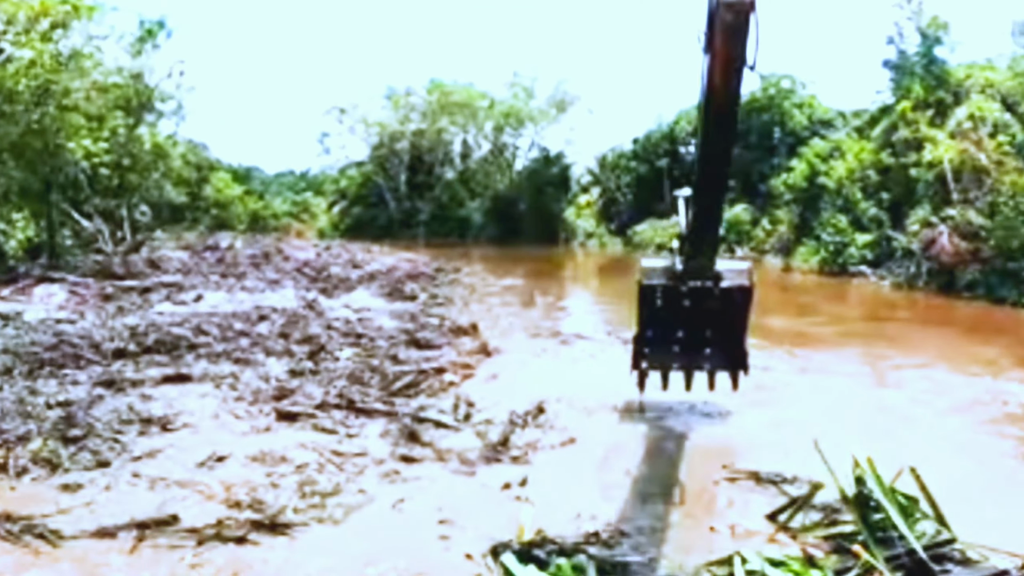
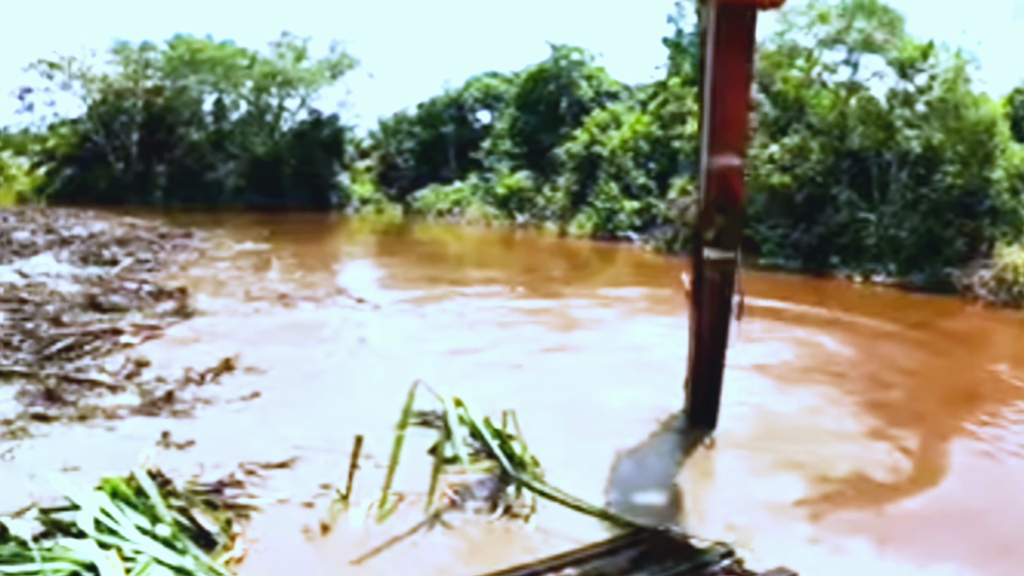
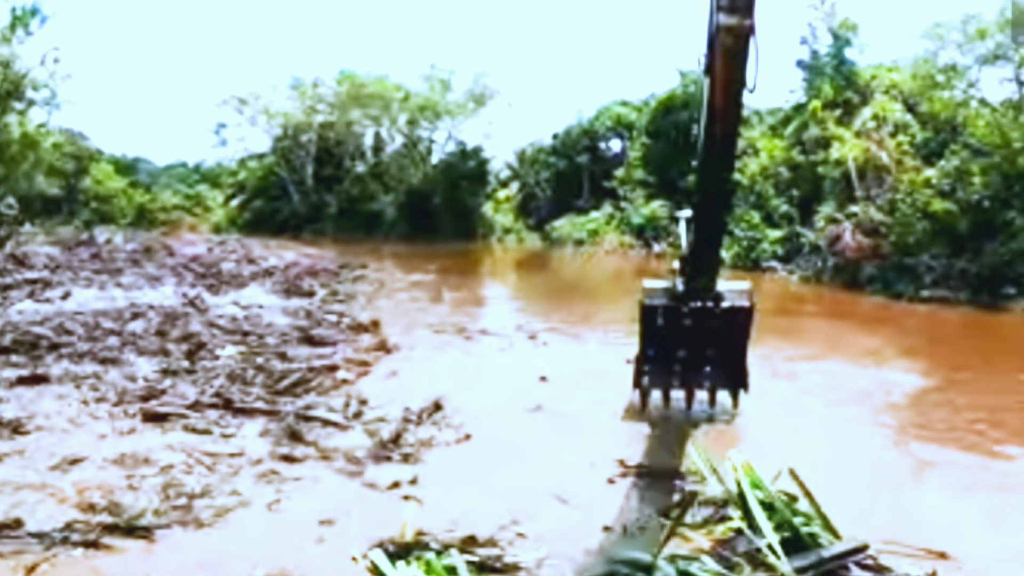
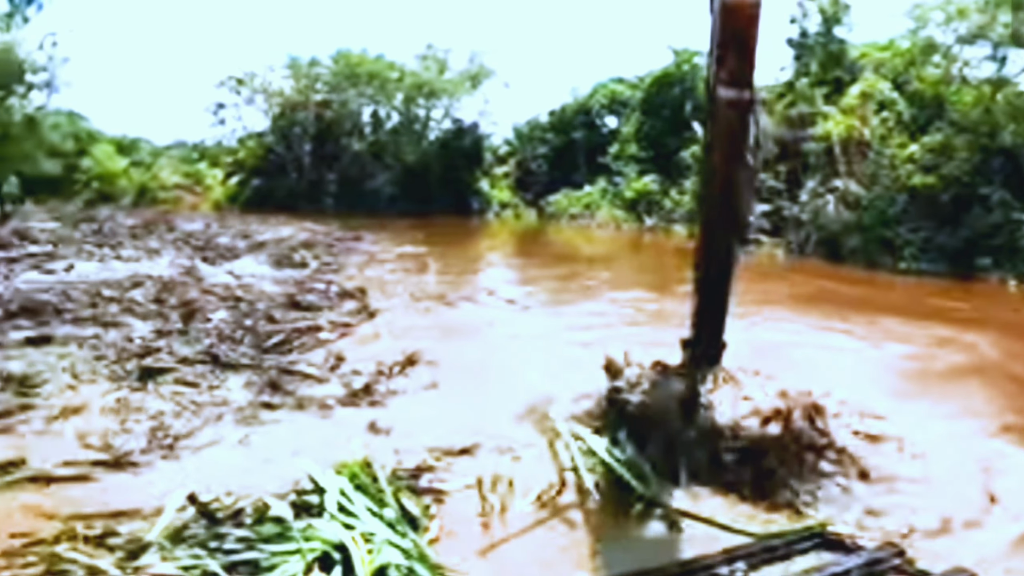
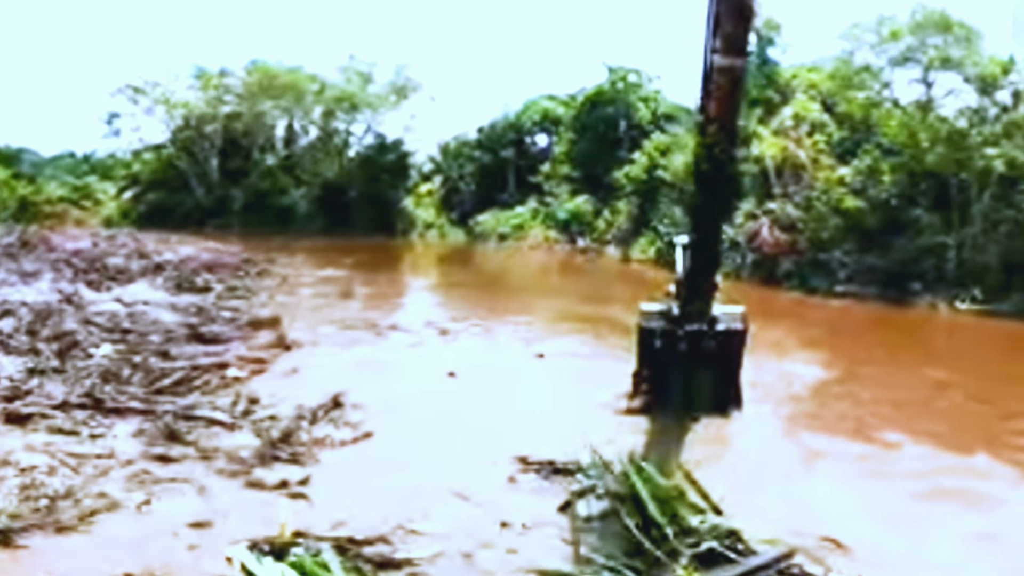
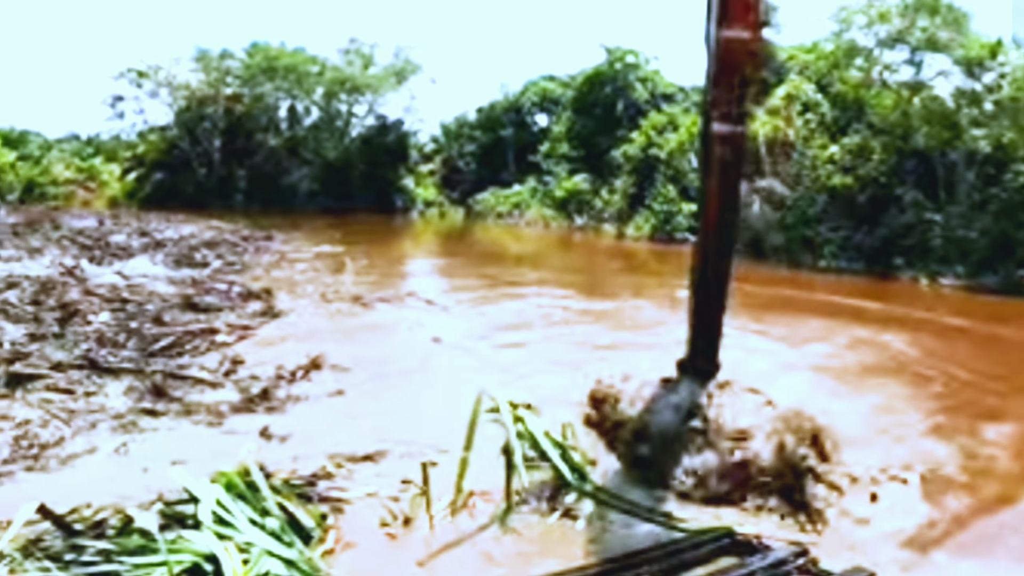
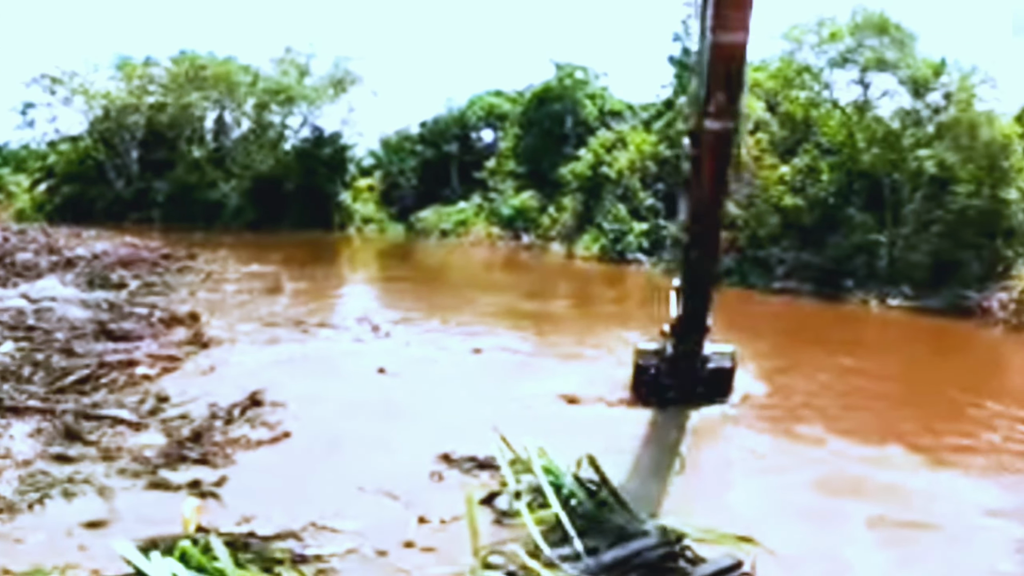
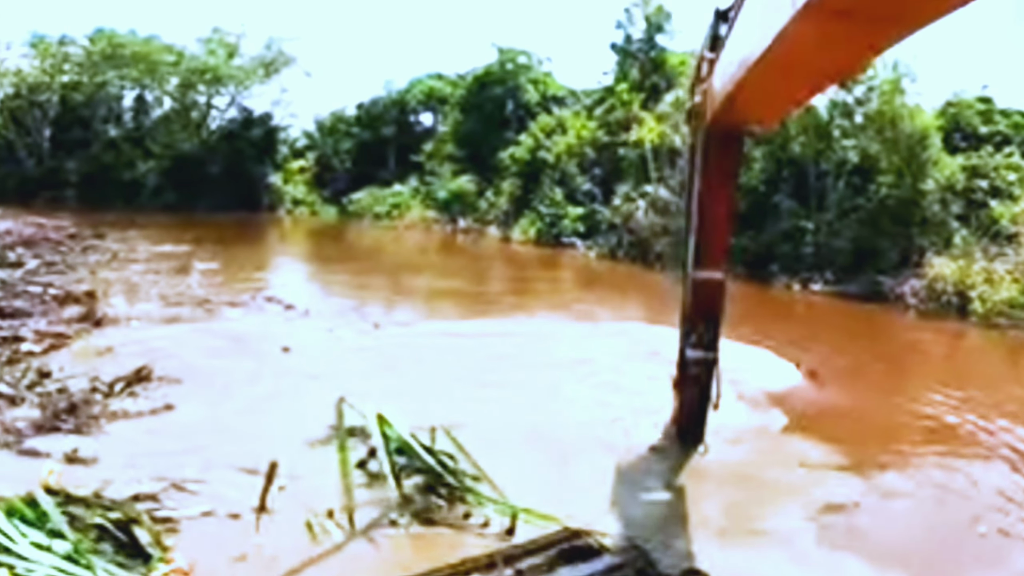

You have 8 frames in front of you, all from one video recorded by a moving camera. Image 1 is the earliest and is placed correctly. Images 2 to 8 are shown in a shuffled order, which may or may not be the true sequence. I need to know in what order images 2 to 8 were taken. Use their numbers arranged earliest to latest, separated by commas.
3, 5, 7, 8, 2, 6, 4
